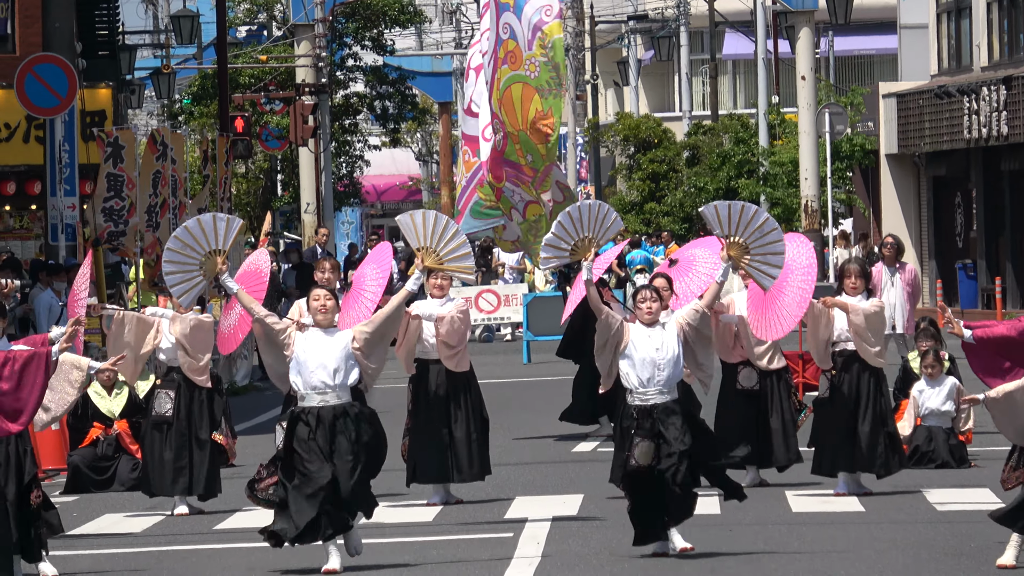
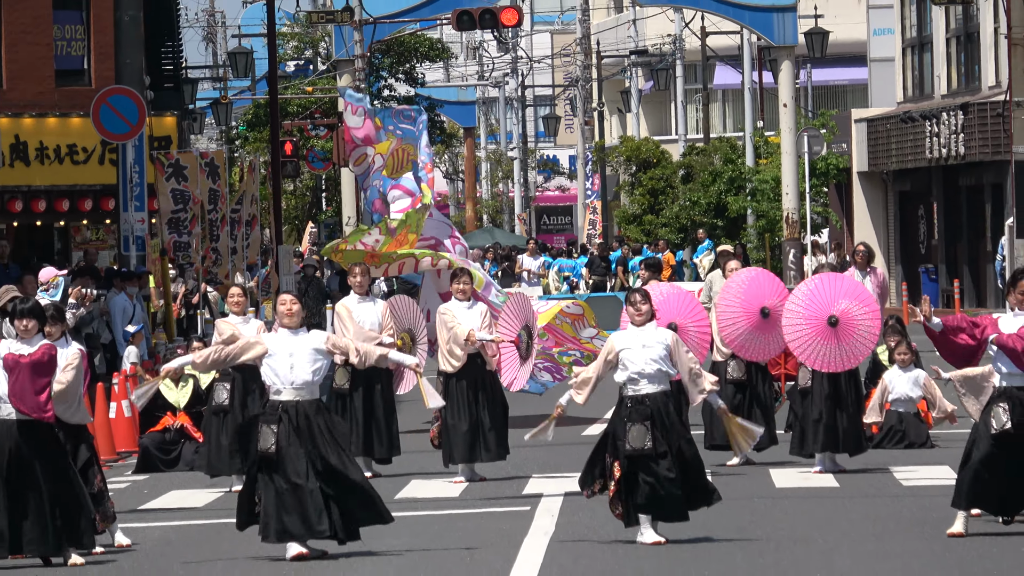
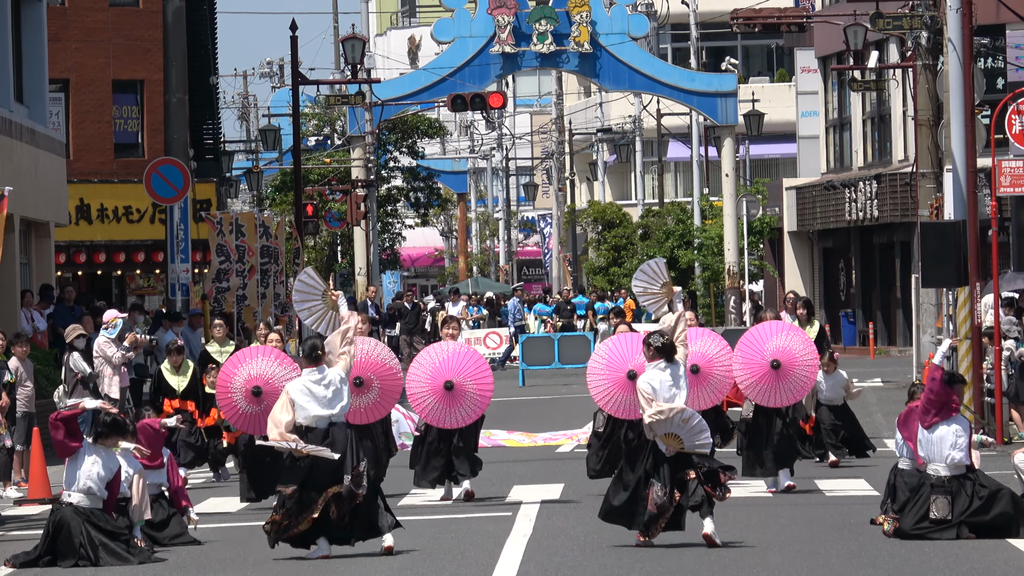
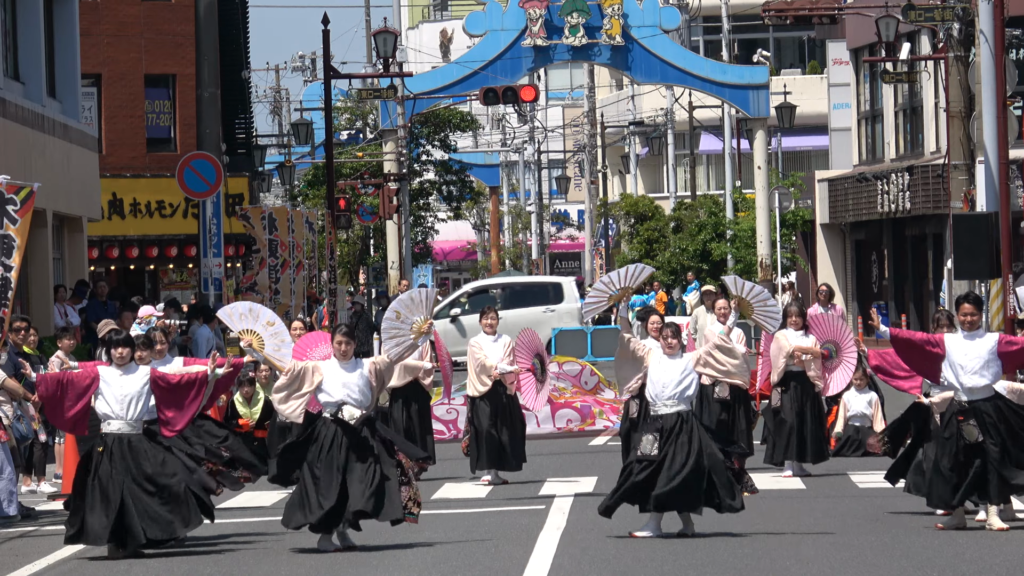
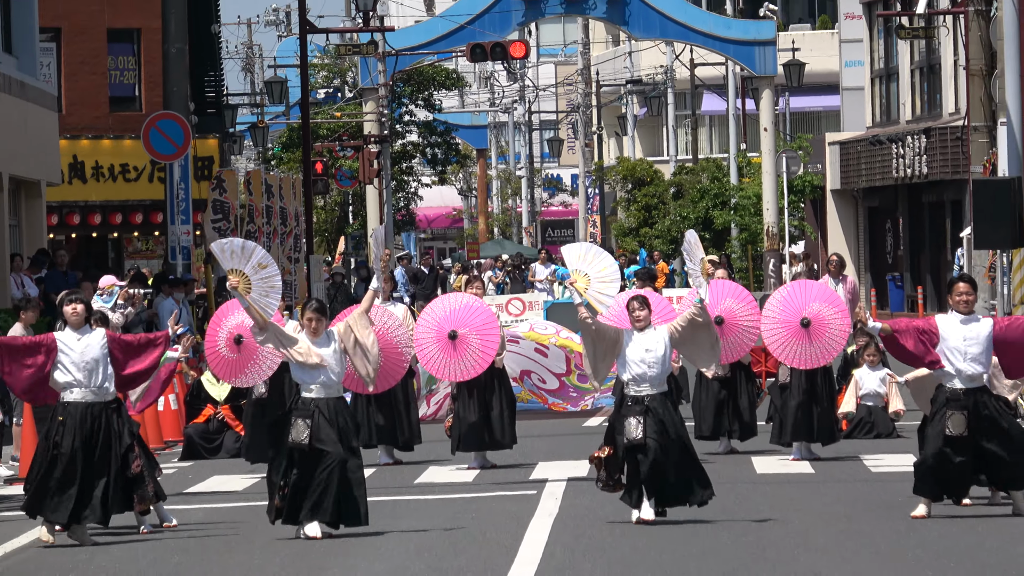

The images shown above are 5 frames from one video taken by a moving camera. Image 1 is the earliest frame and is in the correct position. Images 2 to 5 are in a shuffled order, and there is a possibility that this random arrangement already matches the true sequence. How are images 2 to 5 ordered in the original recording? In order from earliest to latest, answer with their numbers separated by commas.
2, 5, 4, 3
